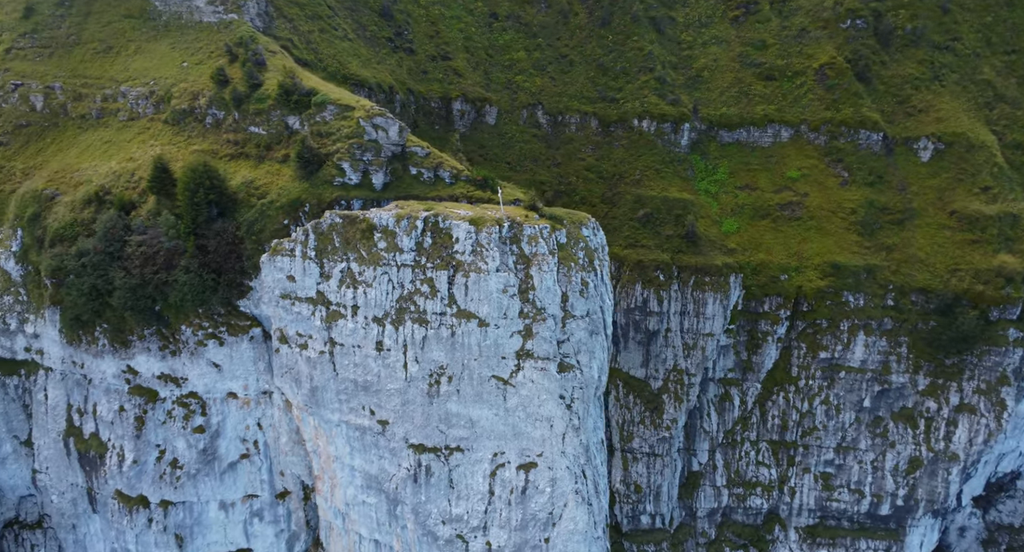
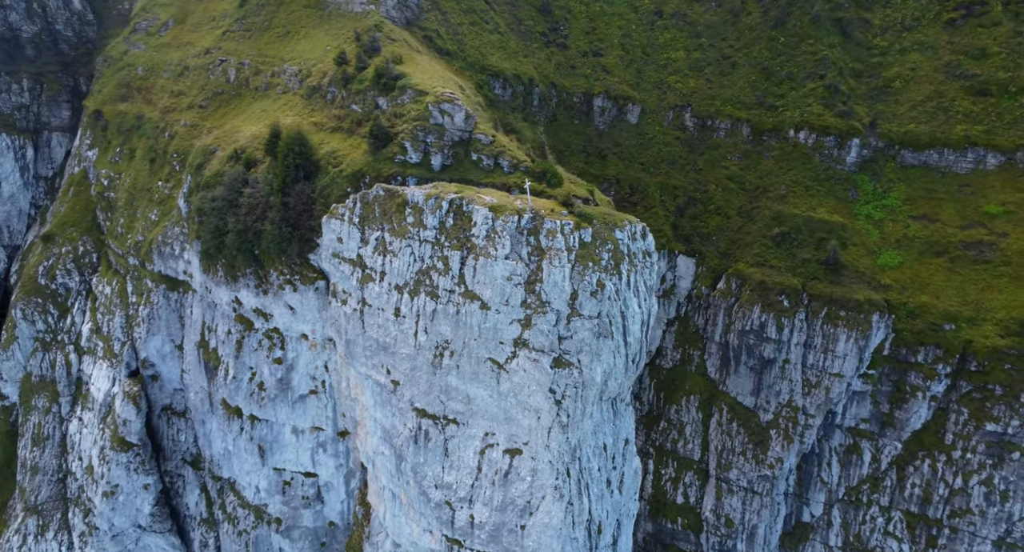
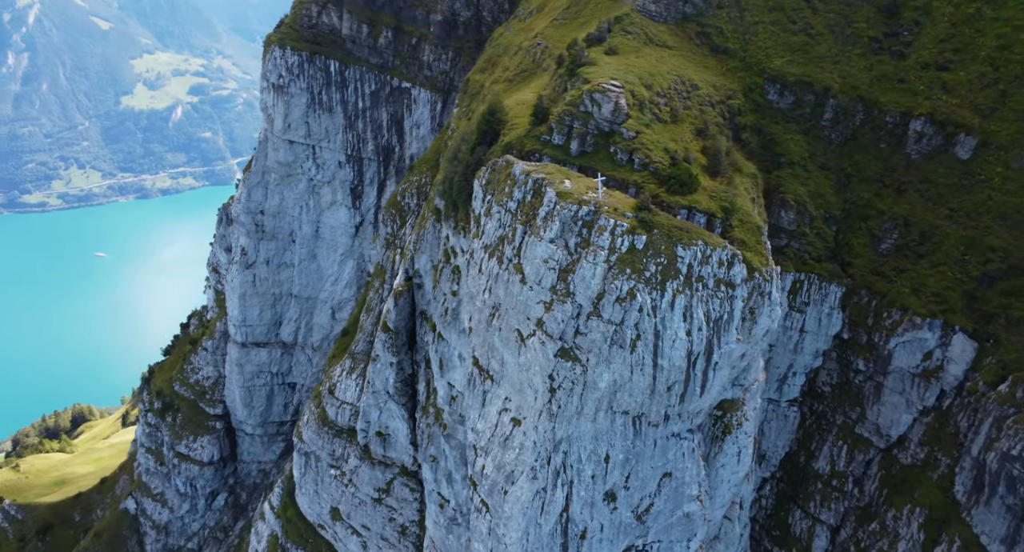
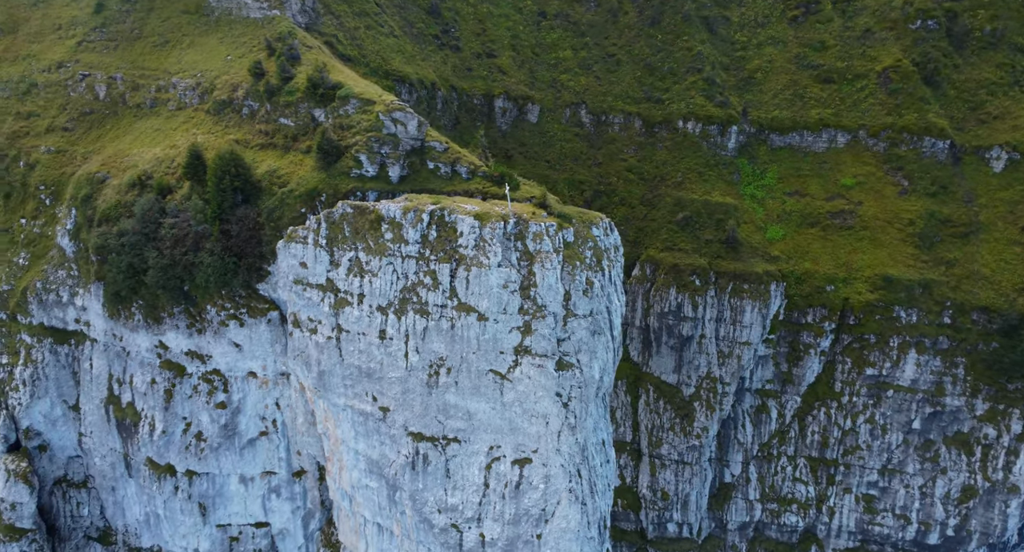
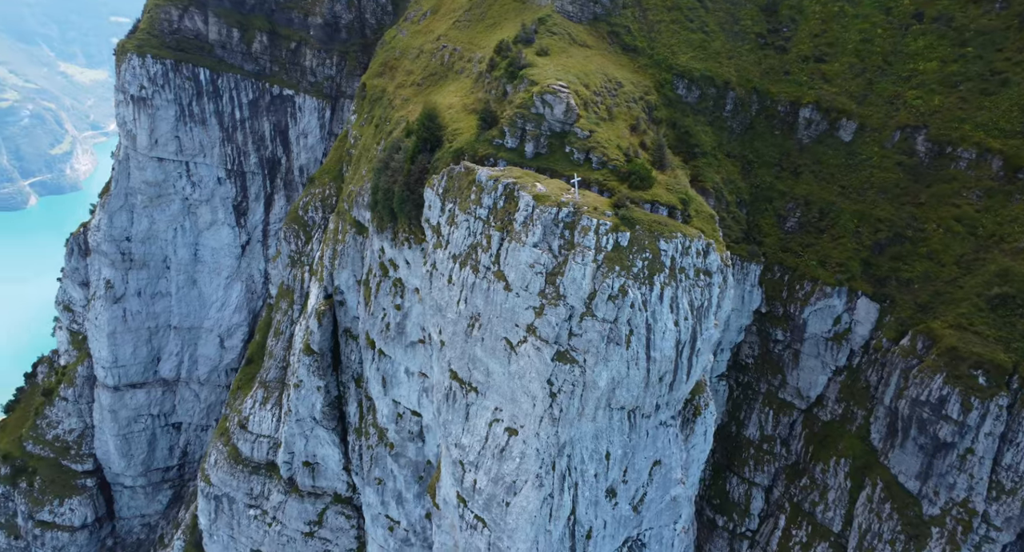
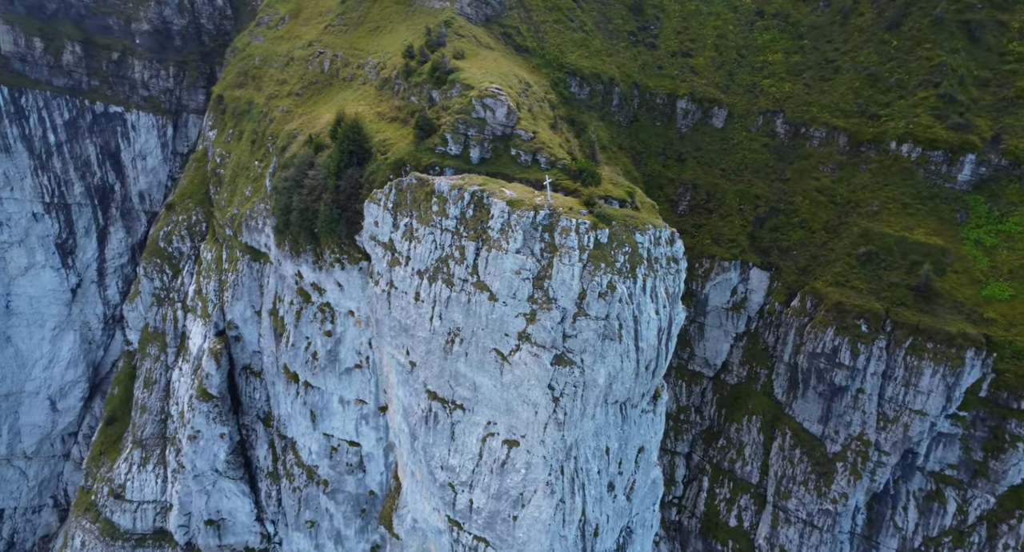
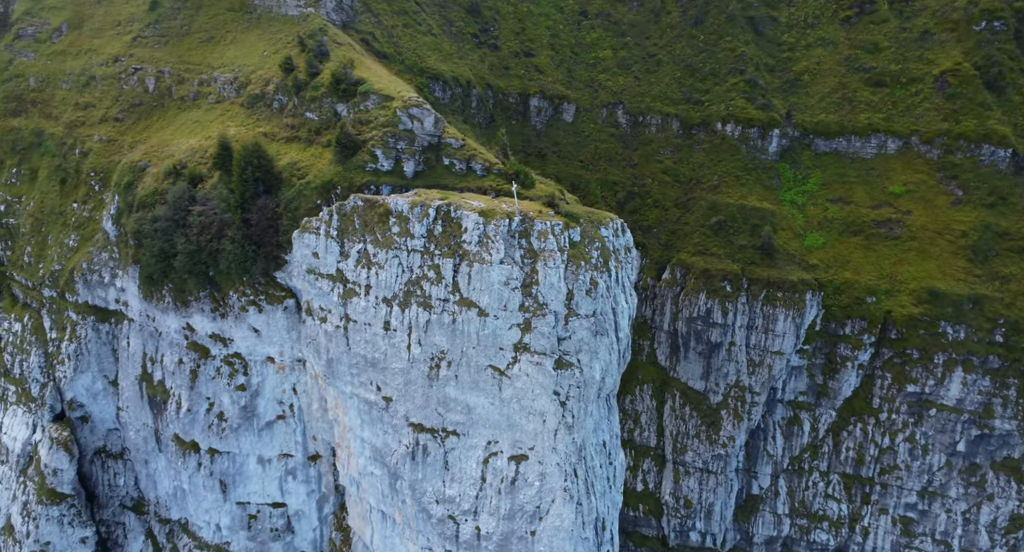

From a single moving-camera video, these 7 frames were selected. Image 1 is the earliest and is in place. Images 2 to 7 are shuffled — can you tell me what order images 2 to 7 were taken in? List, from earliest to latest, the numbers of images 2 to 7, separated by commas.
4, 7, 2, 6, 5, 3
